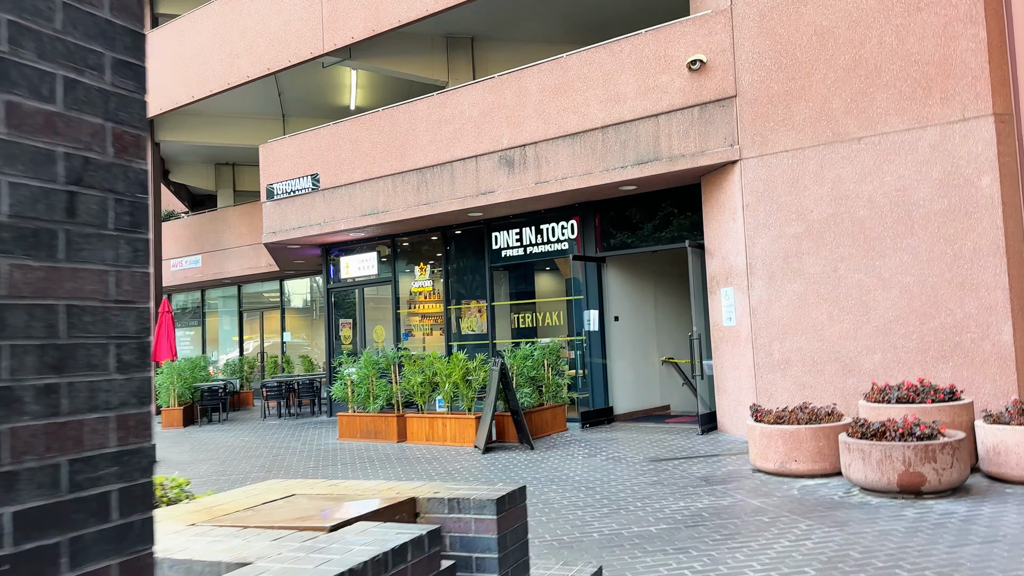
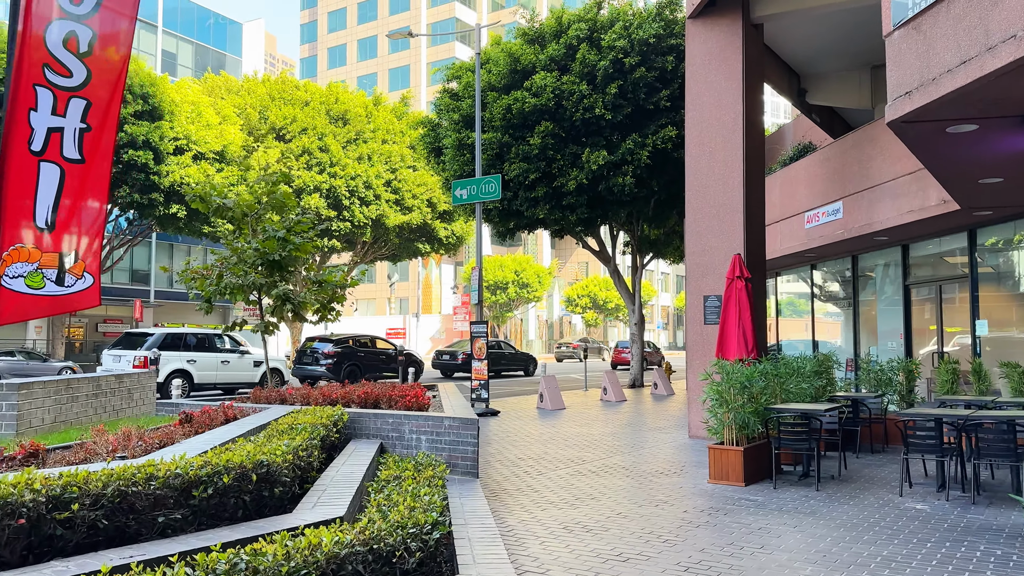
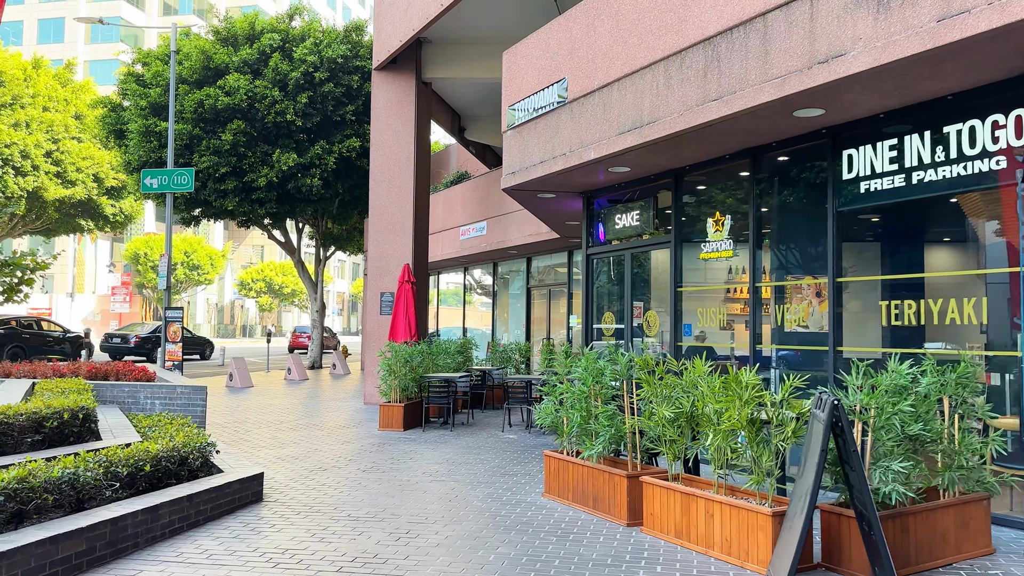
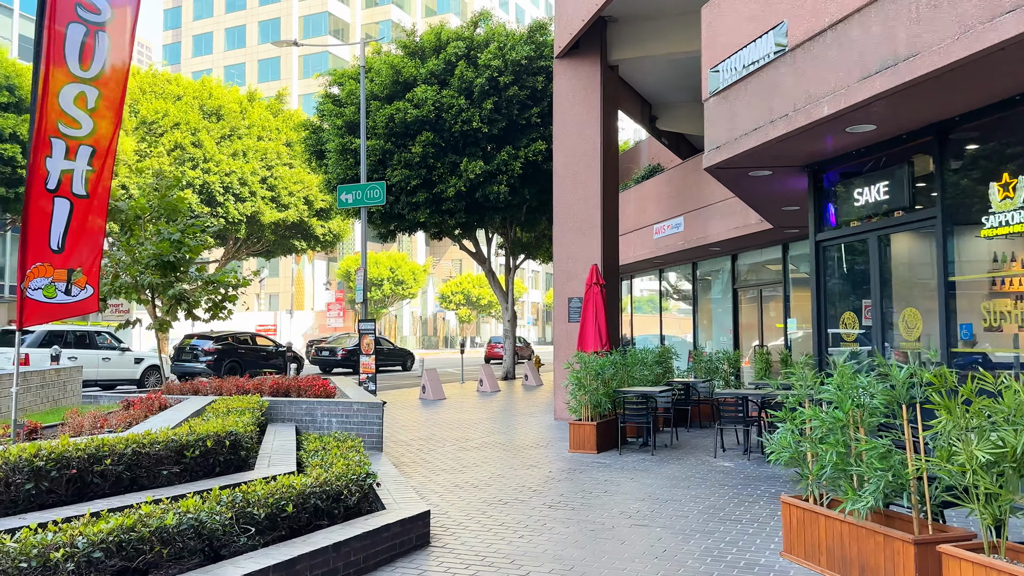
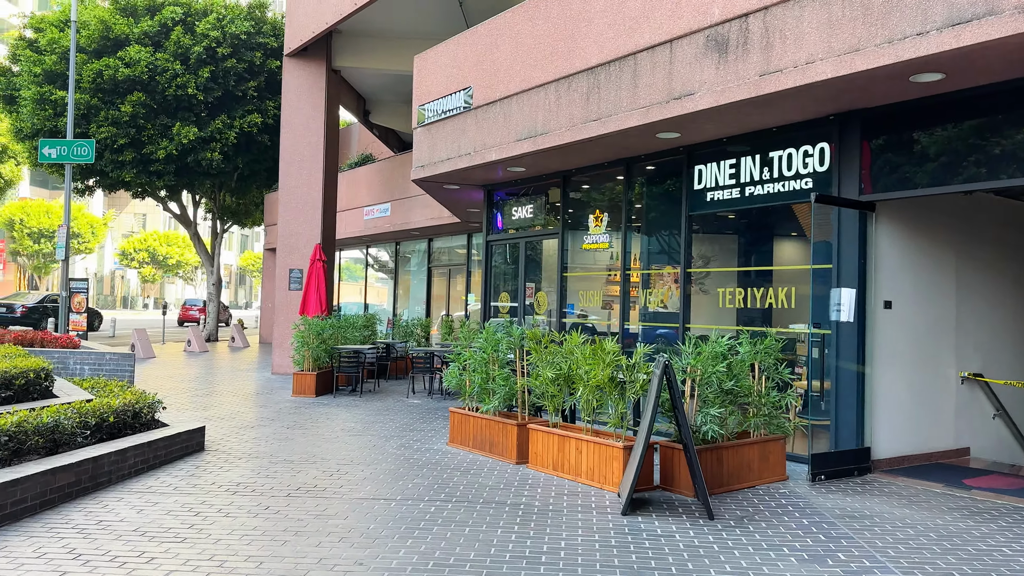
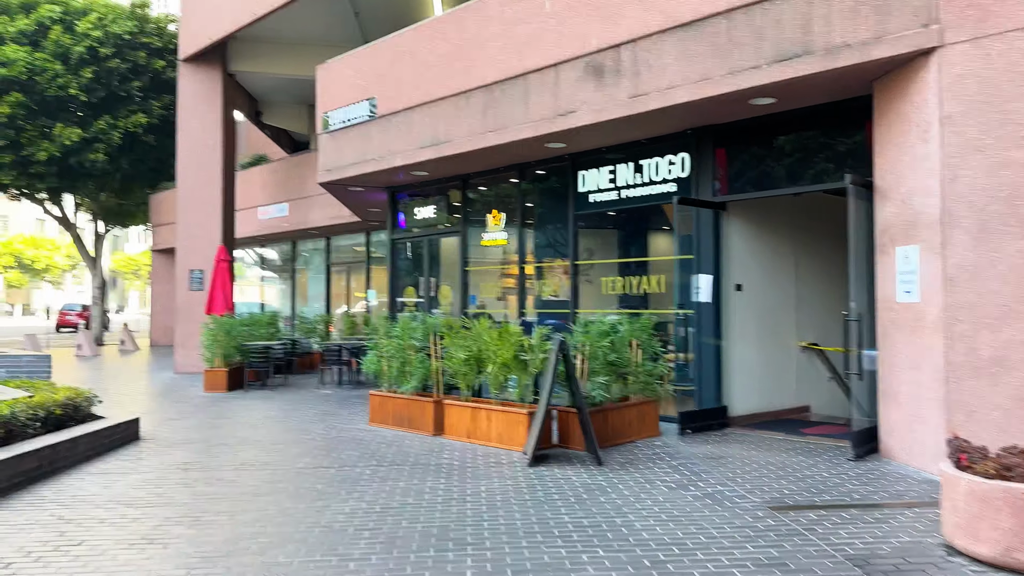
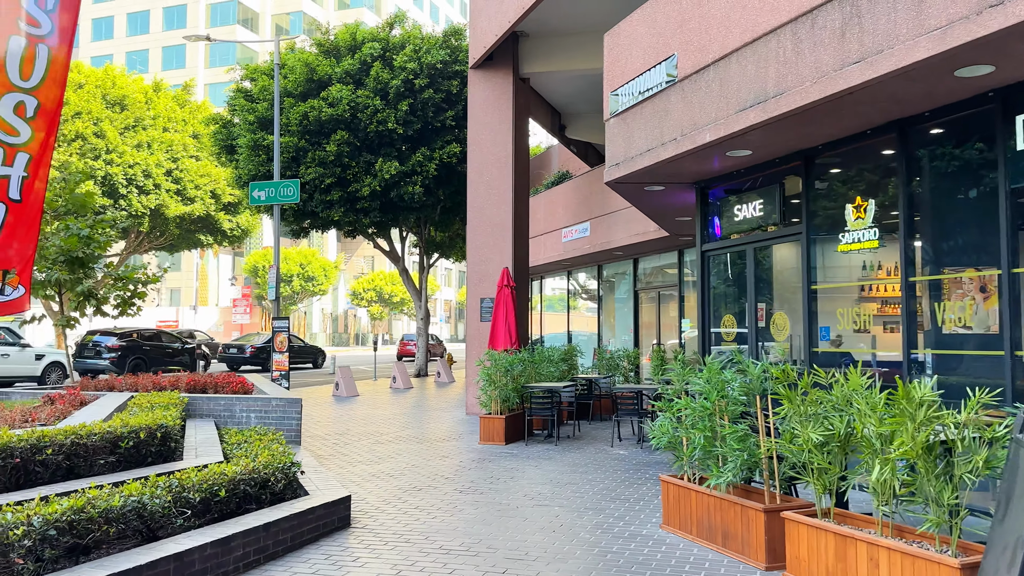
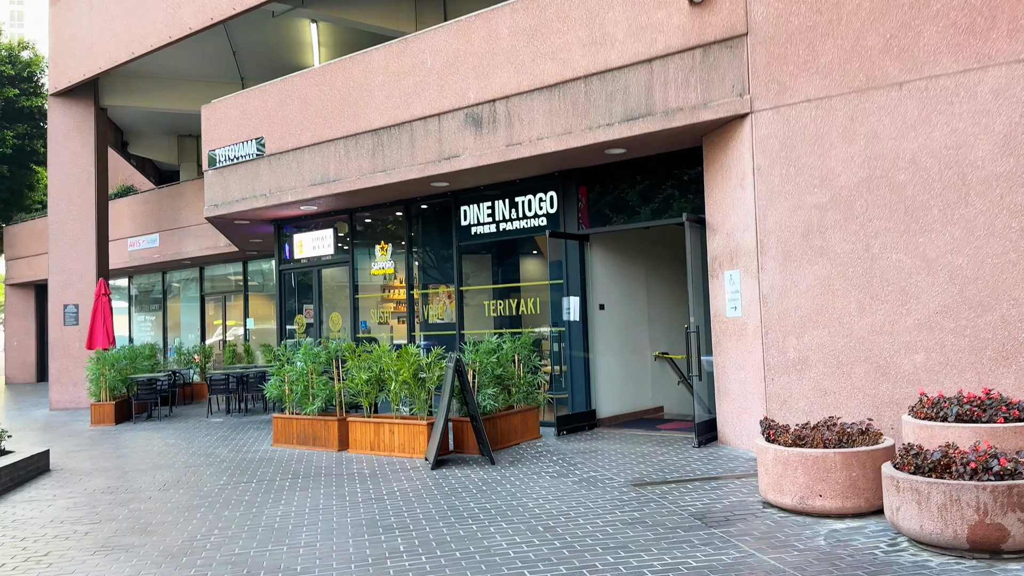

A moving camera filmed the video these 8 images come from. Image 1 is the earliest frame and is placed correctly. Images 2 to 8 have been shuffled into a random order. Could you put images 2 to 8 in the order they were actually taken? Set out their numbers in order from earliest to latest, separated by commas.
8, 6, 5, 3, 7, 4, 2
